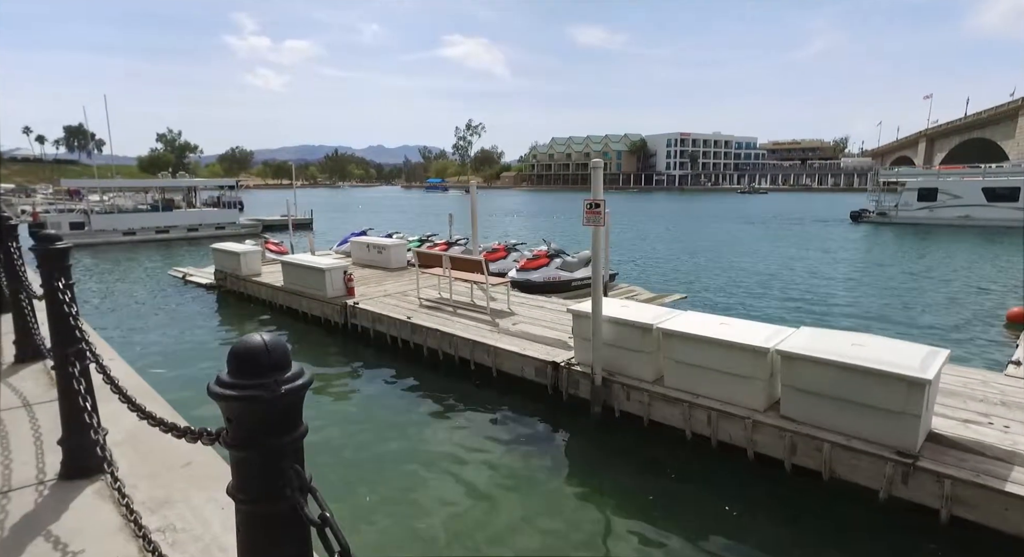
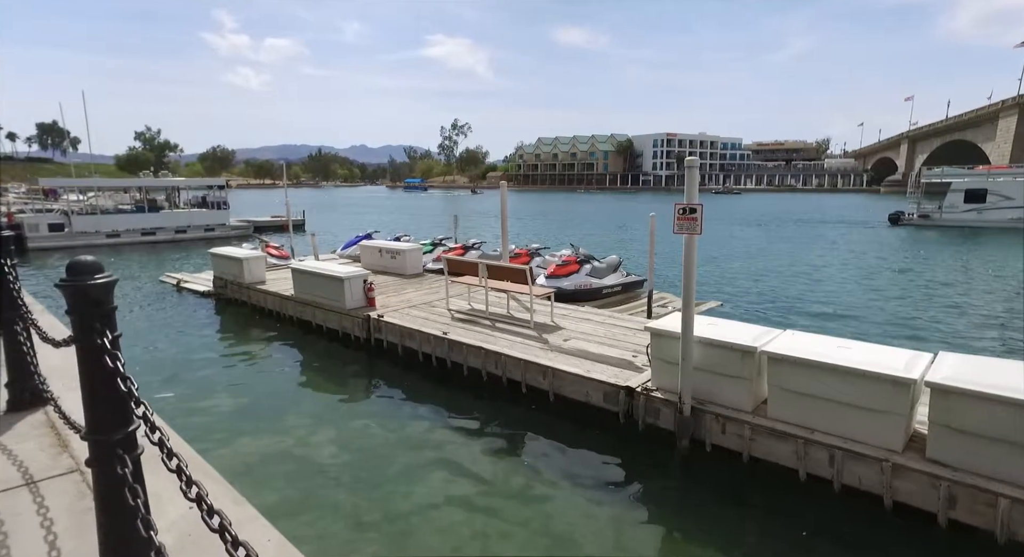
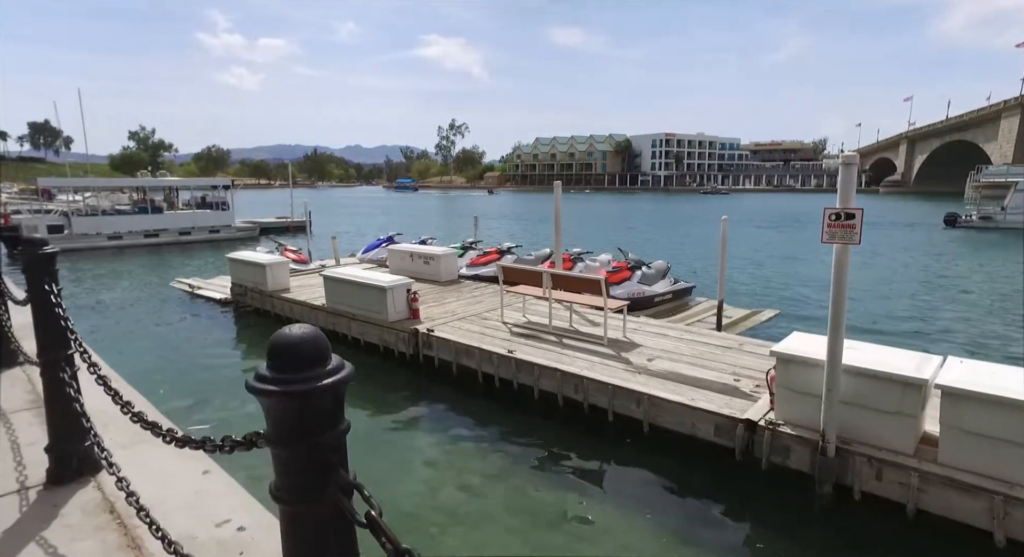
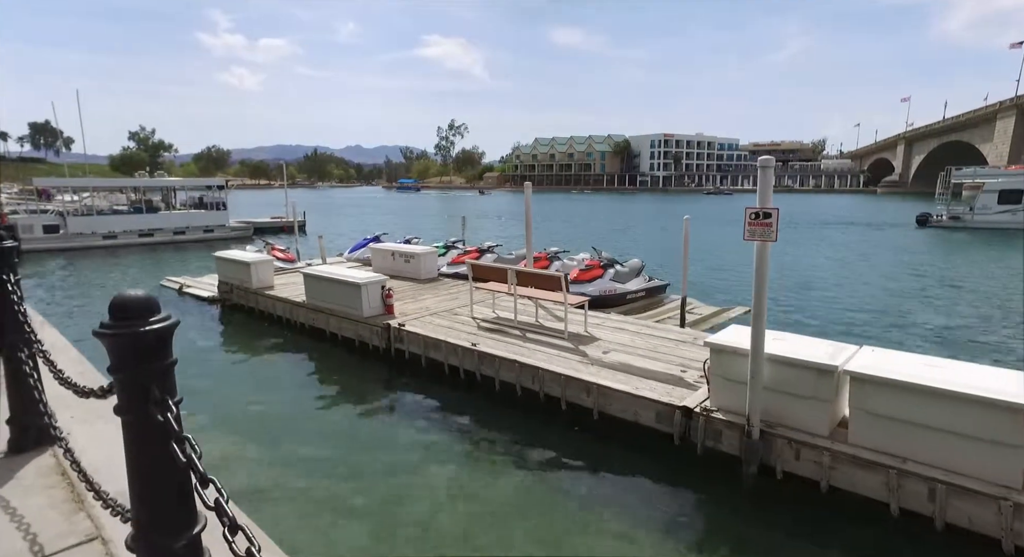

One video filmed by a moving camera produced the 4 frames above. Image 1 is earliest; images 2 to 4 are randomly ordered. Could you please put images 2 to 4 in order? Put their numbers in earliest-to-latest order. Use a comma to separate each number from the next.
2, 4, 3
